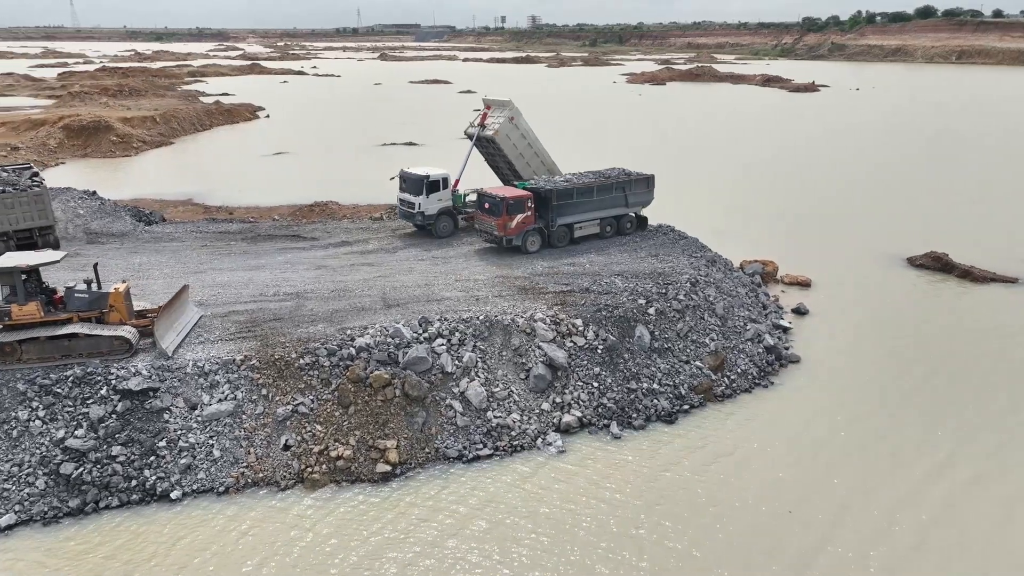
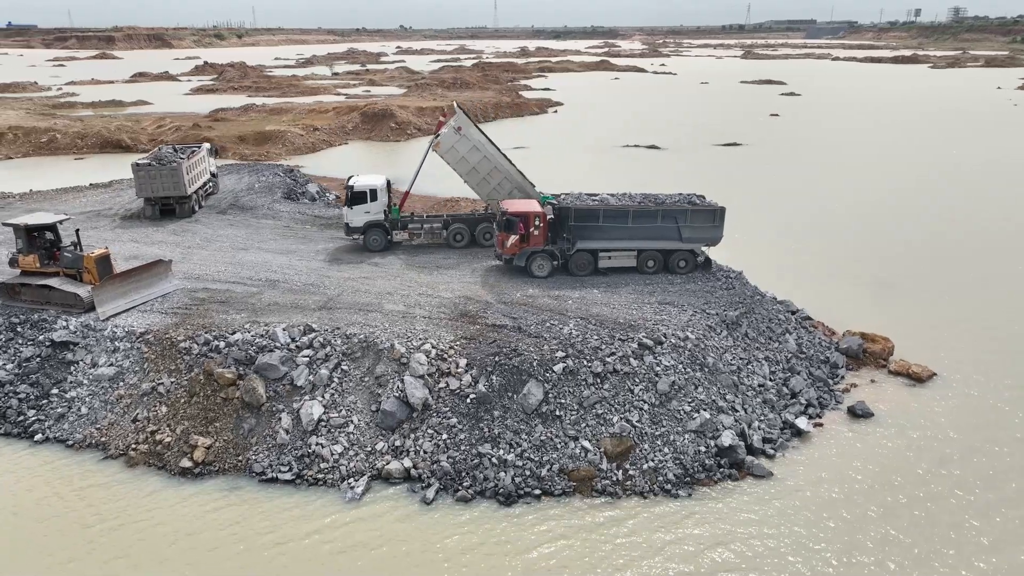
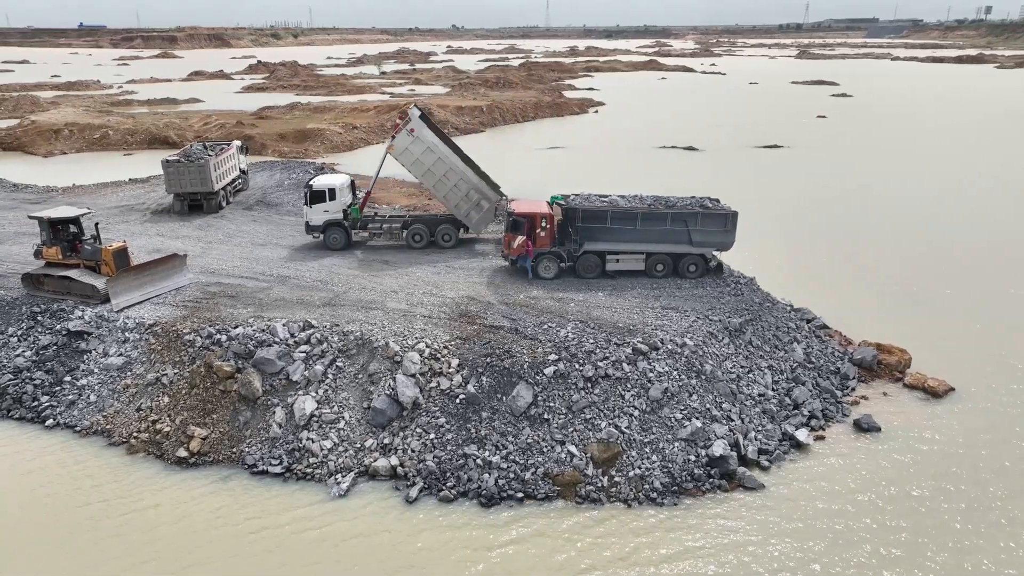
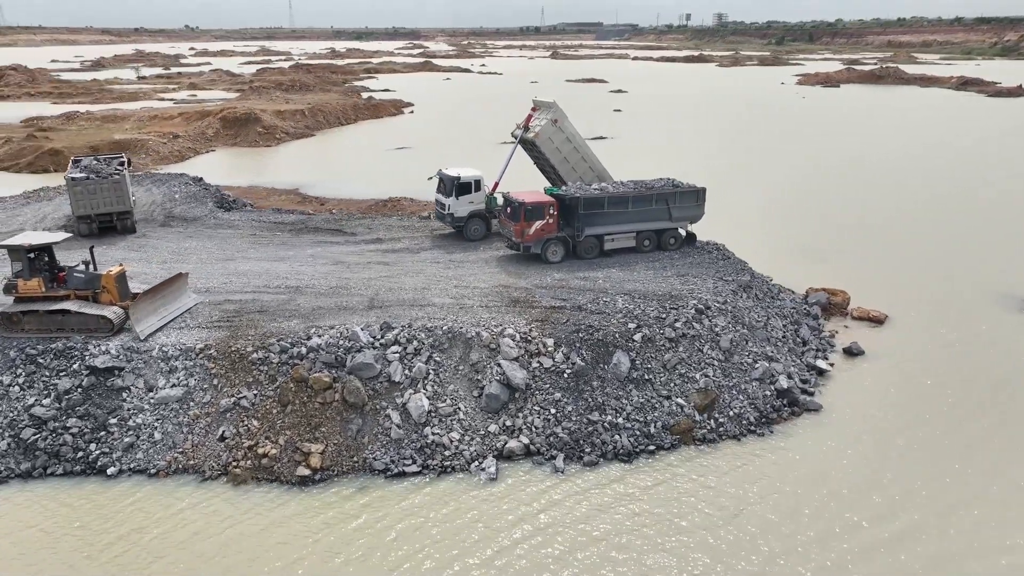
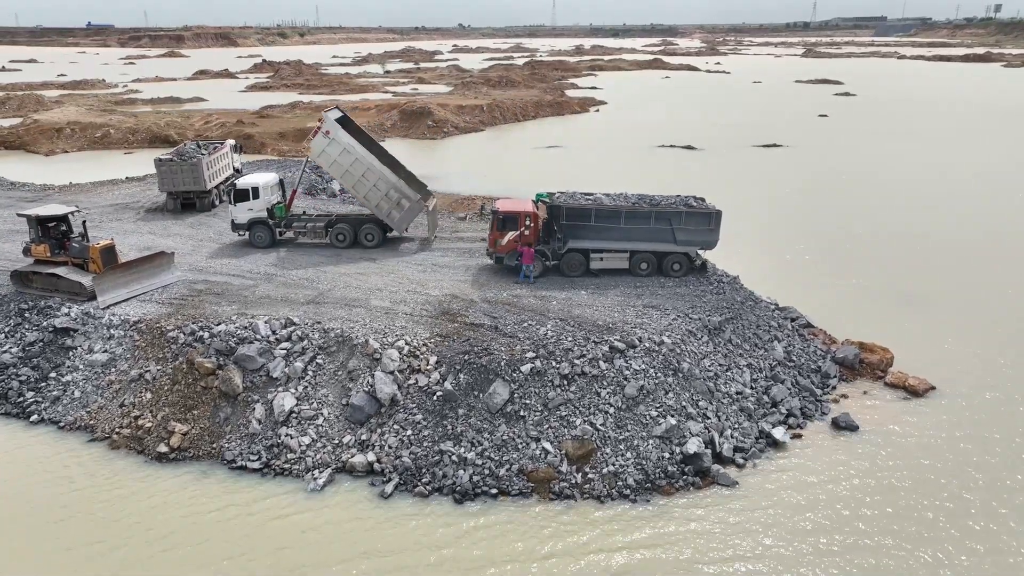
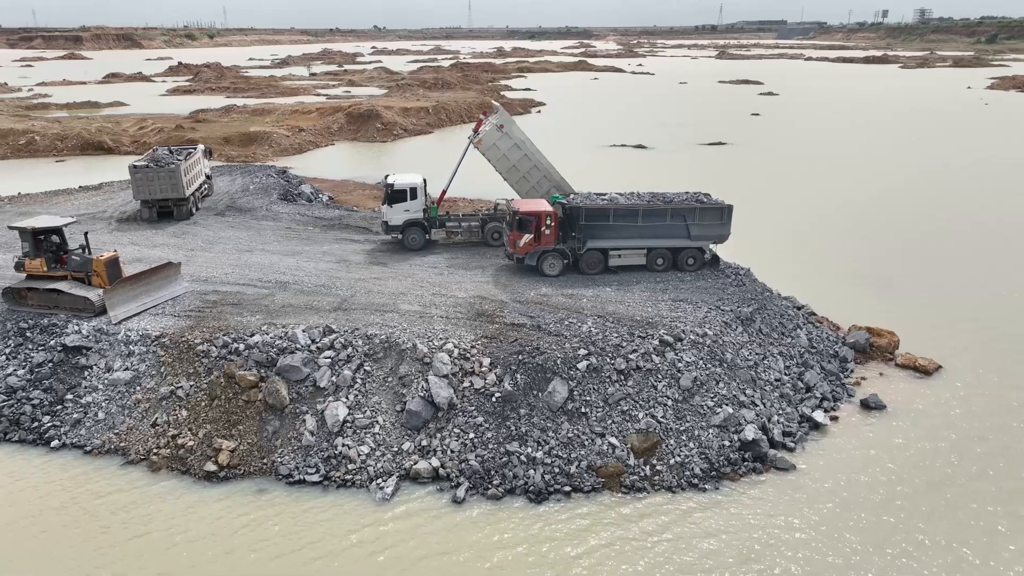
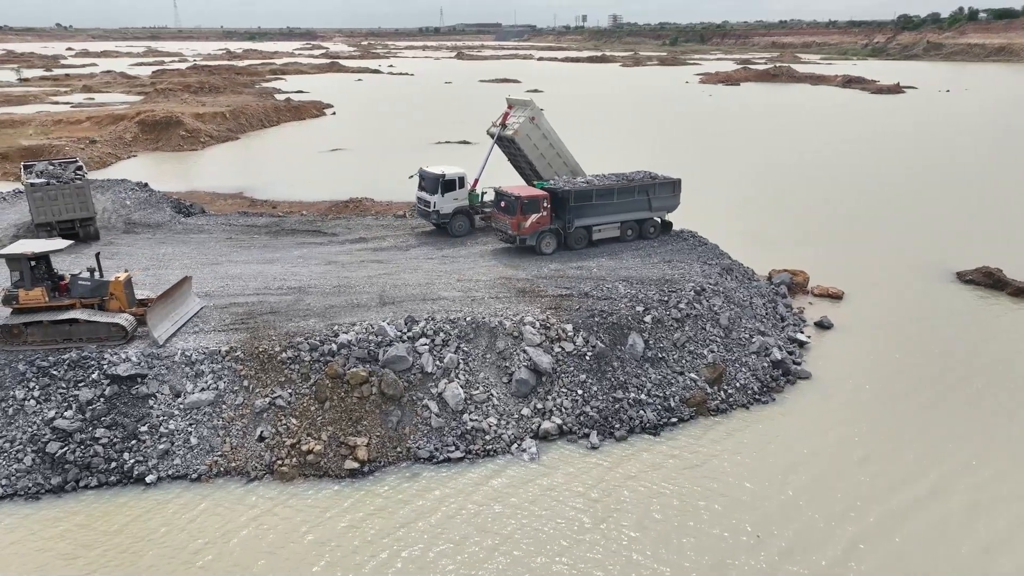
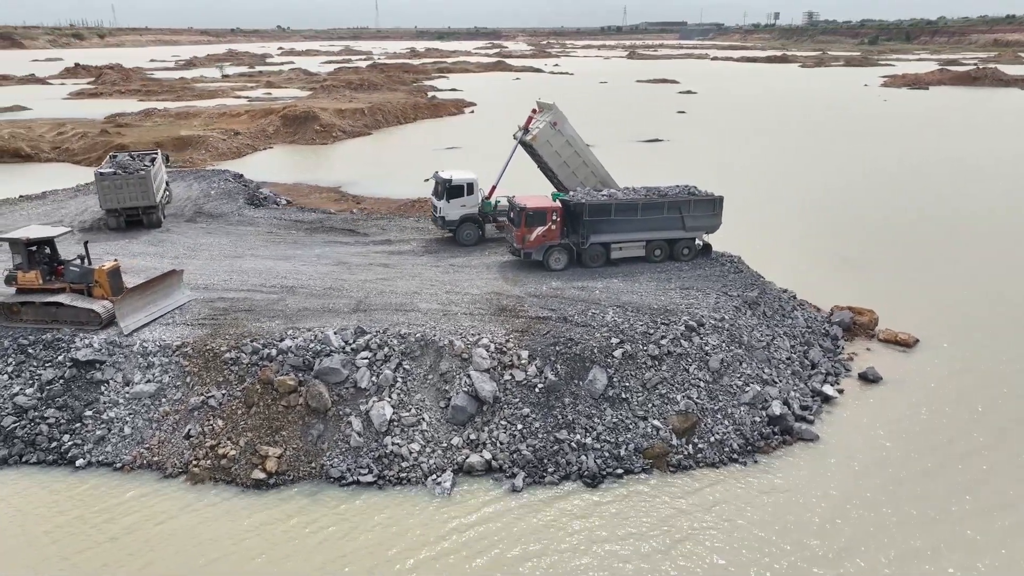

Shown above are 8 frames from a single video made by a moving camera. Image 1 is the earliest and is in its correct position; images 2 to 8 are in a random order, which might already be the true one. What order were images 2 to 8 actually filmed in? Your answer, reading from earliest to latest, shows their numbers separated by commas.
7, 4, 8, 6, 2, 3, 5
